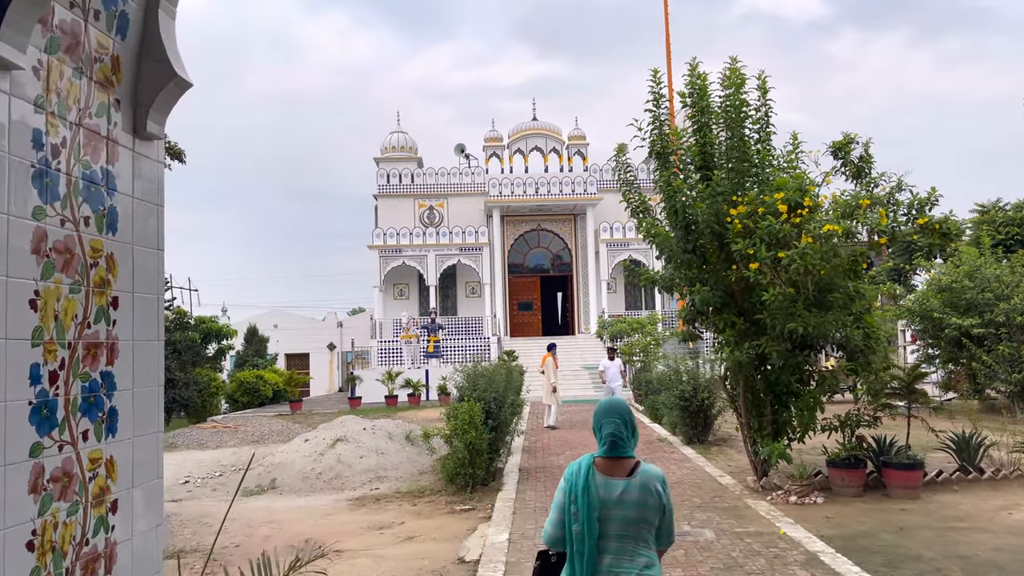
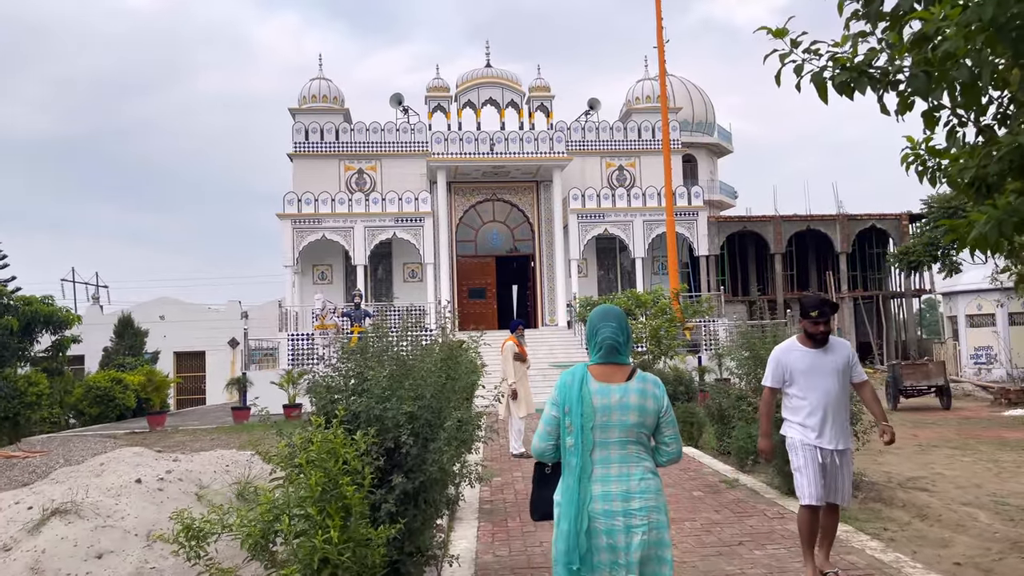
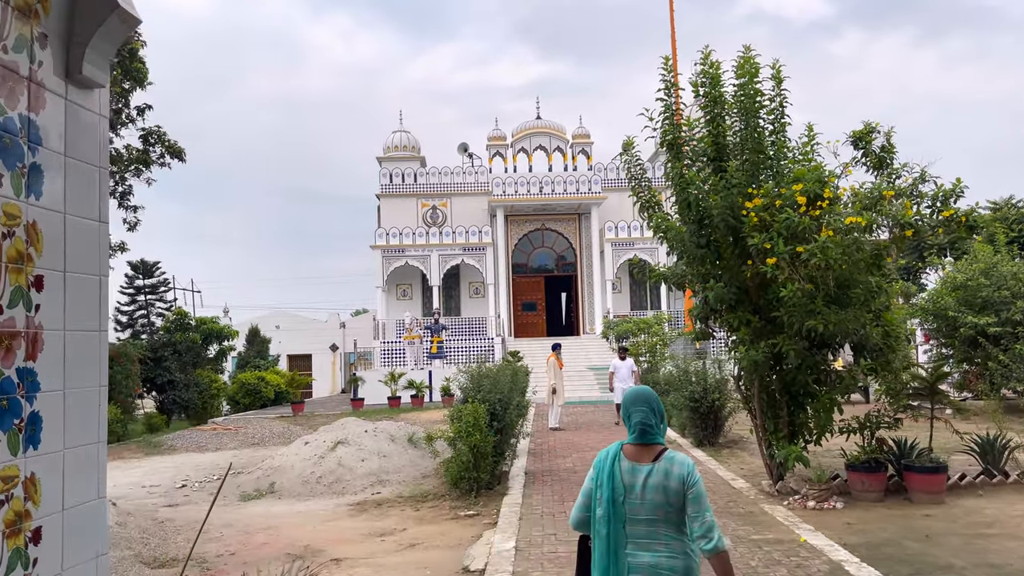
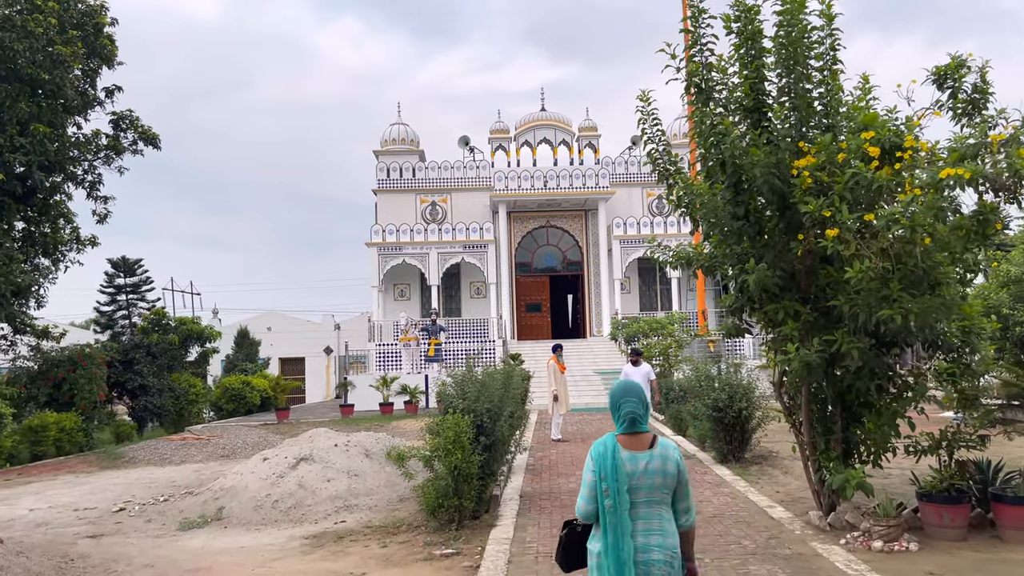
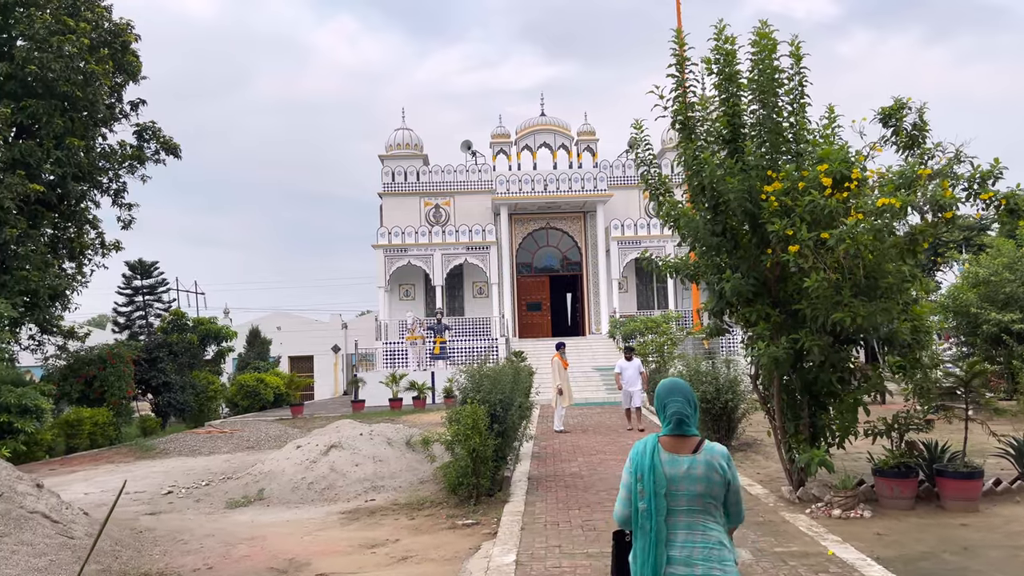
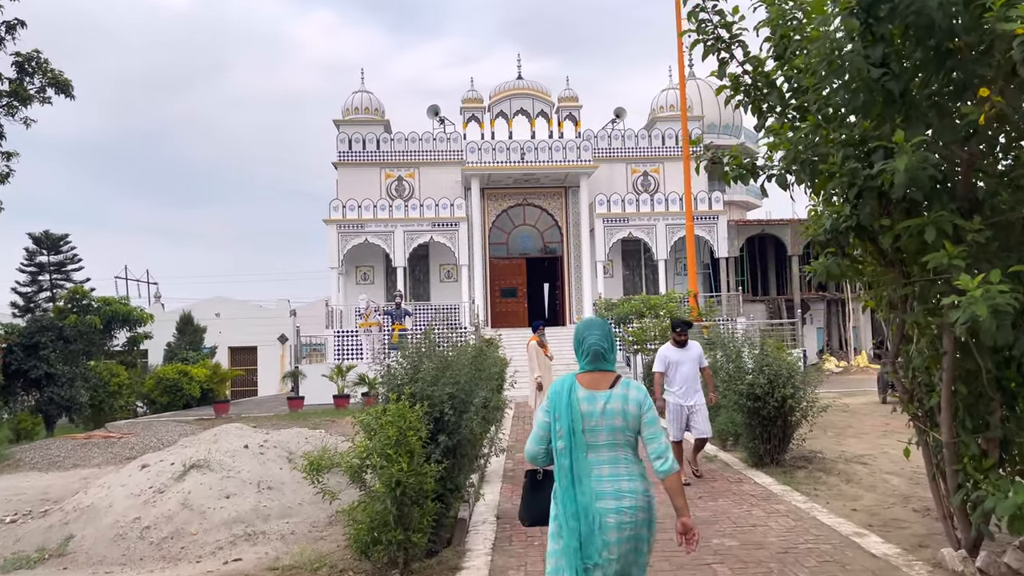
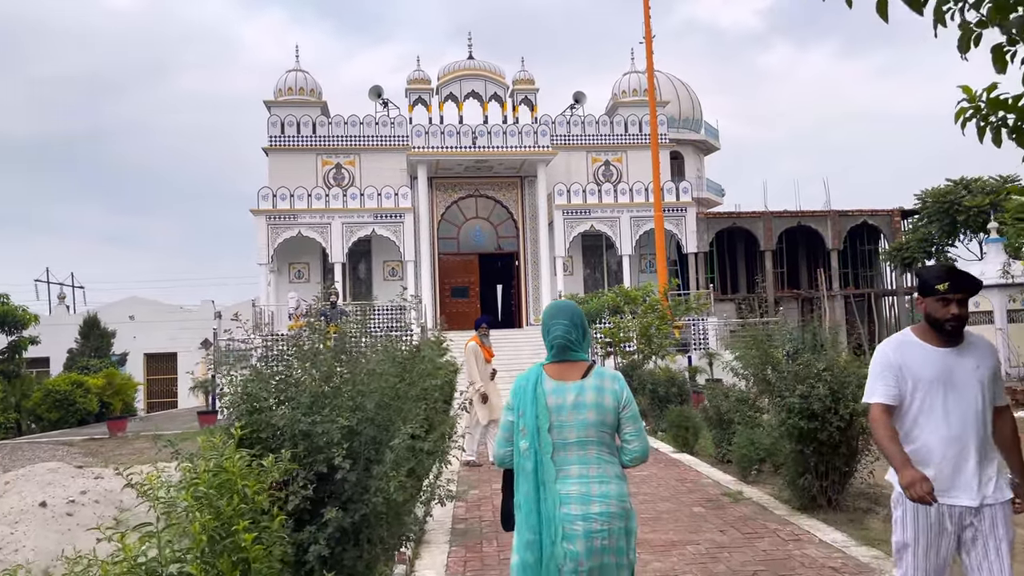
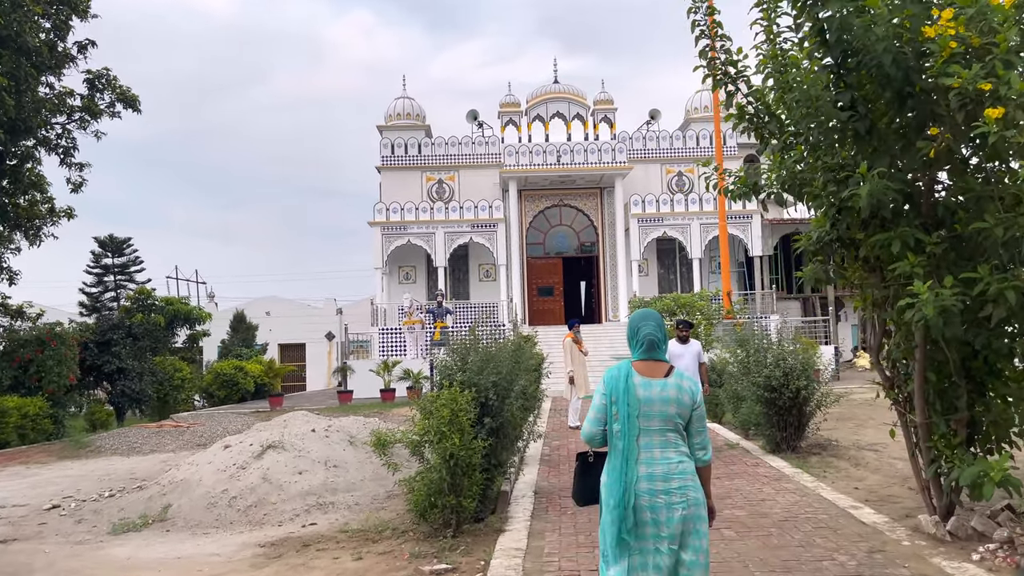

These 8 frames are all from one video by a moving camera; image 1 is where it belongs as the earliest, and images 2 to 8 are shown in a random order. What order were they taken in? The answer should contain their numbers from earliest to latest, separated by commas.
3, 5, 4, 8, 6, 2, 7
